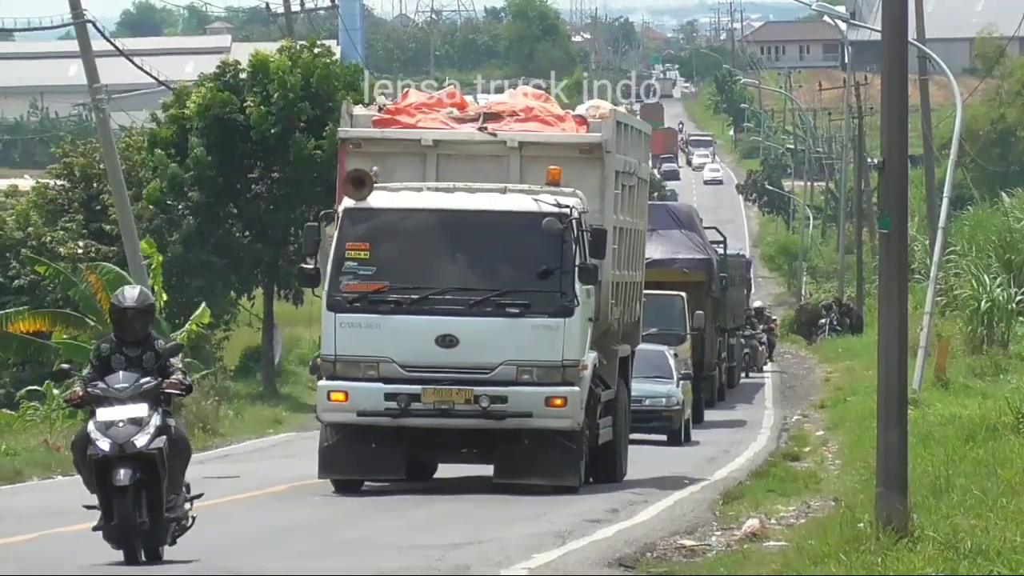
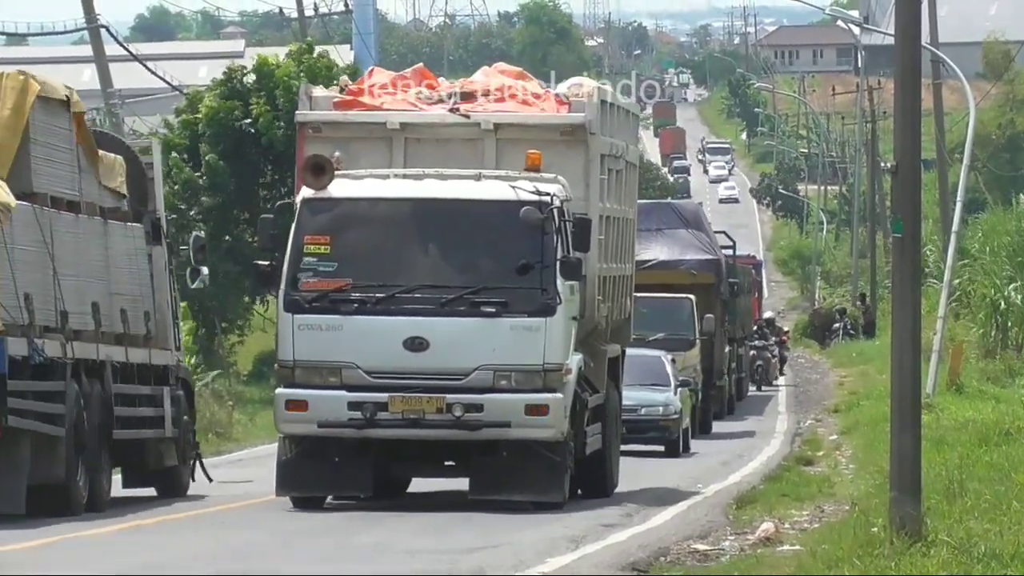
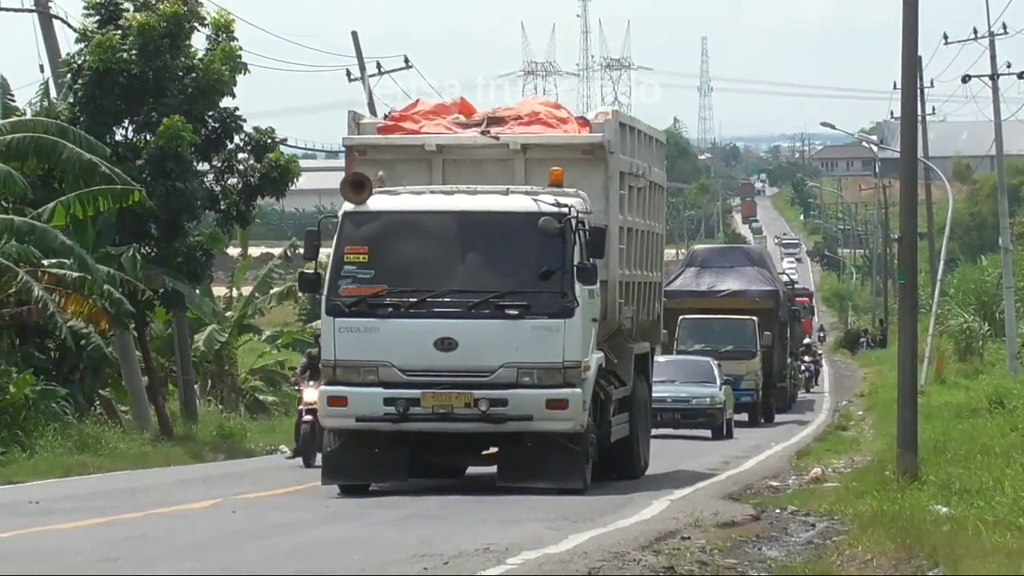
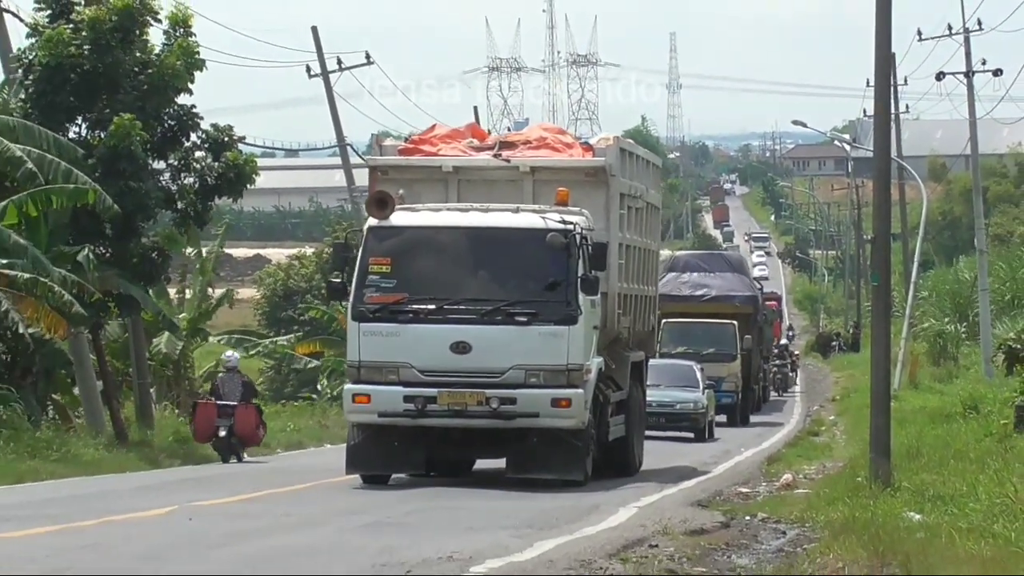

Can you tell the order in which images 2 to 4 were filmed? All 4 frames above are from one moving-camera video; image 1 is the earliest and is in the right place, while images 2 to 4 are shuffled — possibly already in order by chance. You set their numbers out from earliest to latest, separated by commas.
2, 4, 3
